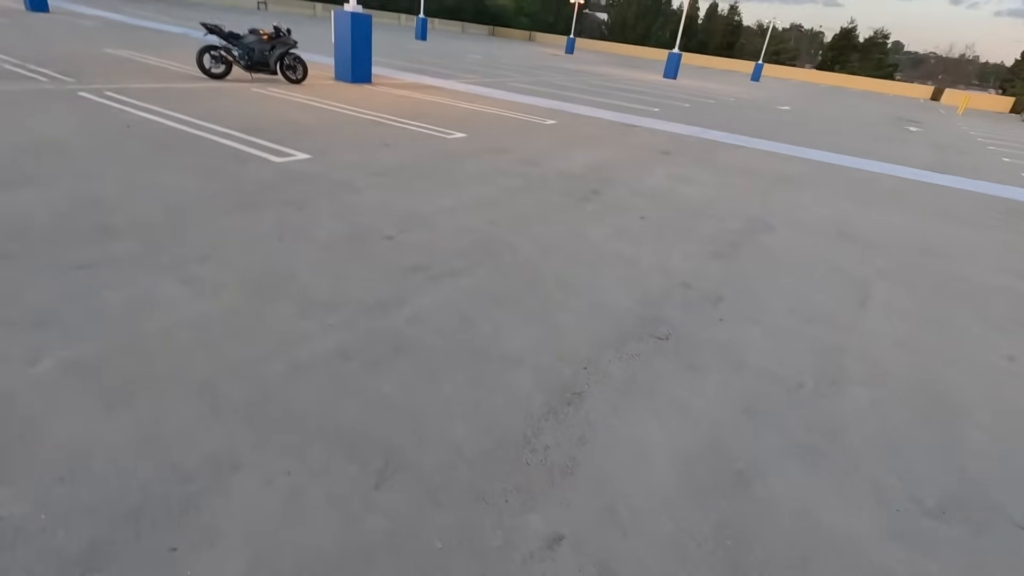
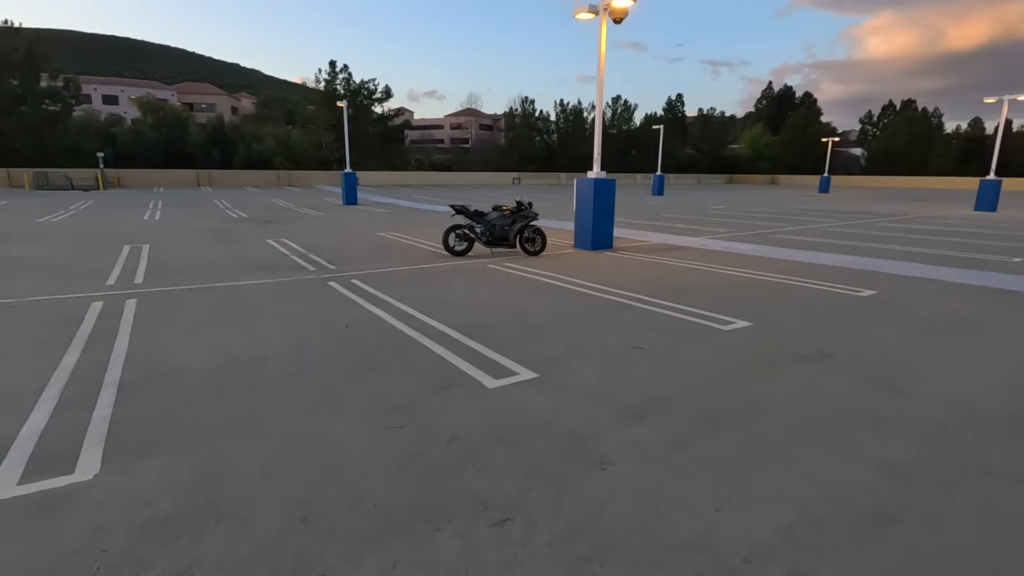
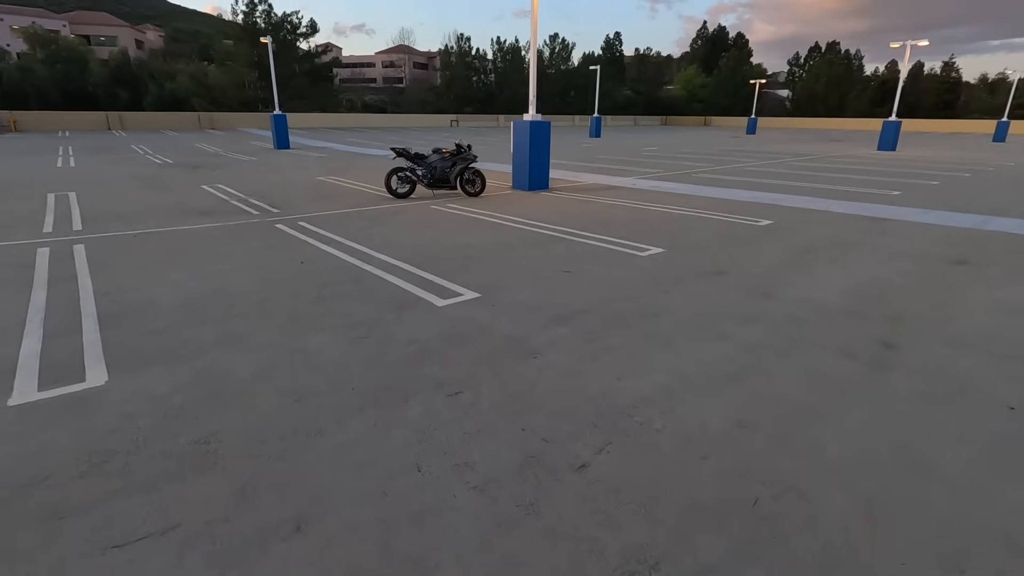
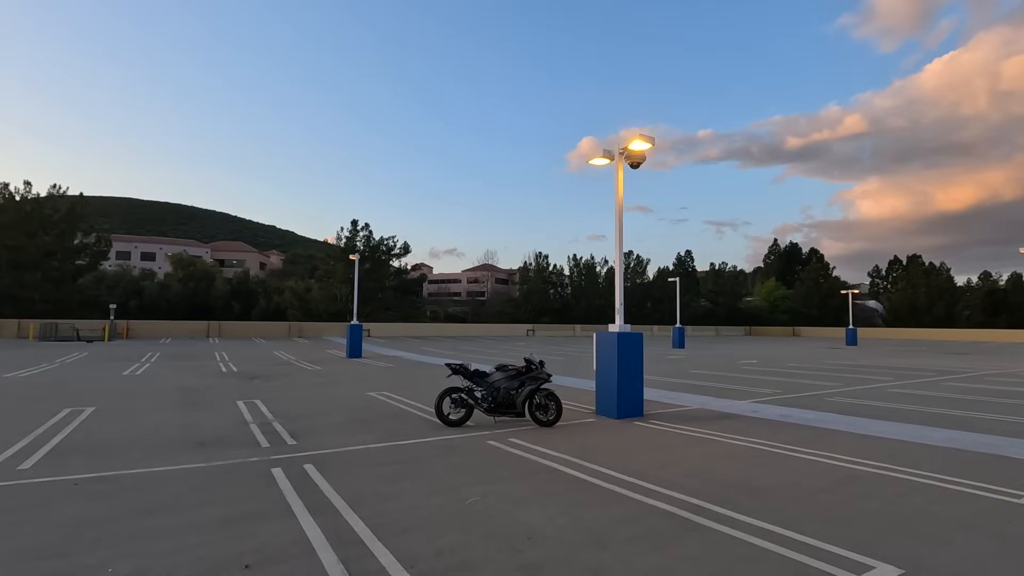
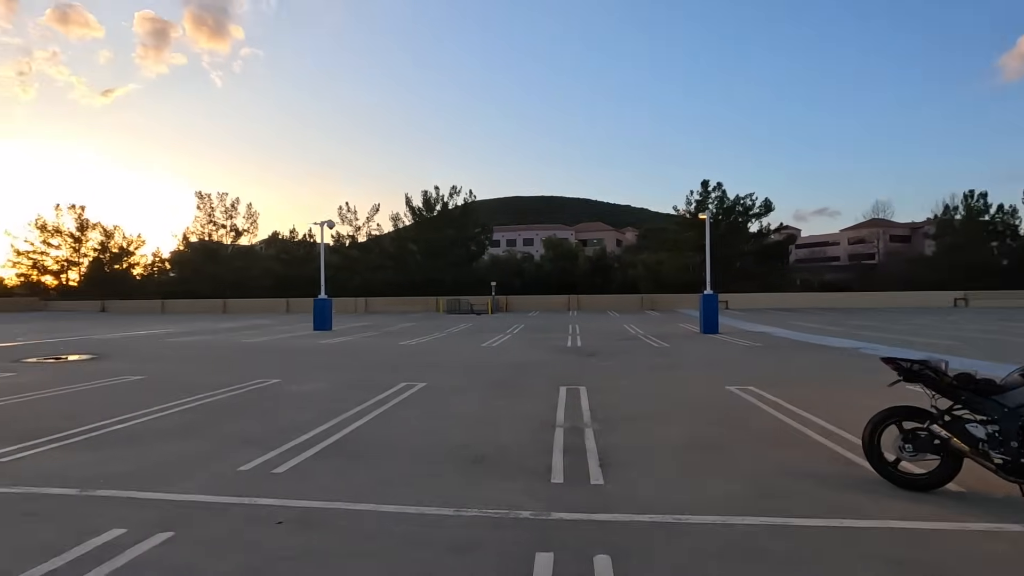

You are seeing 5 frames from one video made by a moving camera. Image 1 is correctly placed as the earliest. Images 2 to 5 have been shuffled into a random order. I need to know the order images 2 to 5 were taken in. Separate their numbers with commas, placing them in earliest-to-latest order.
3, 2, 4, 5
